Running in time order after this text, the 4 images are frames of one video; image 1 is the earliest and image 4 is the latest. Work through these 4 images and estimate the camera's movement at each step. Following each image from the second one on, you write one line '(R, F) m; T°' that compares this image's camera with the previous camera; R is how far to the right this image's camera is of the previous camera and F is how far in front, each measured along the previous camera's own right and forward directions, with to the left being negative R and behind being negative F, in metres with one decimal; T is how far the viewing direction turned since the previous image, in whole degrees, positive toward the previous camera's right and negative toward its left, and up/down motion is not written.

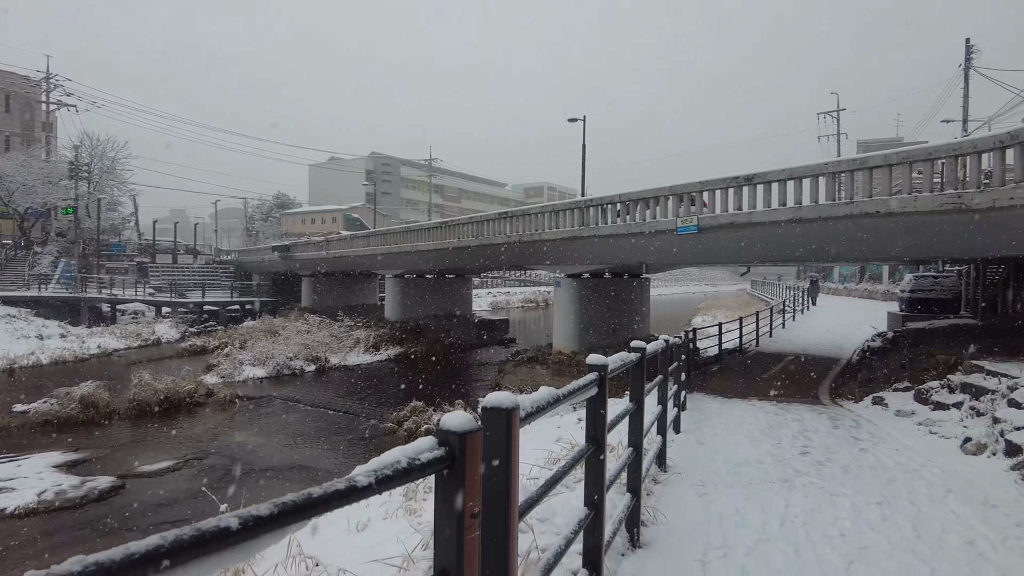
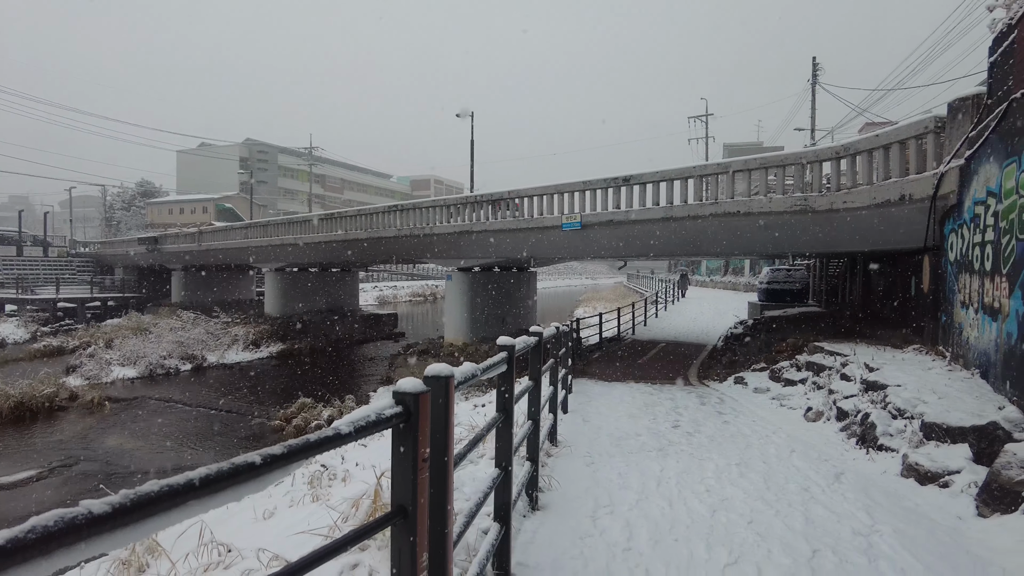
(-0.2, -0.3) m; +10°
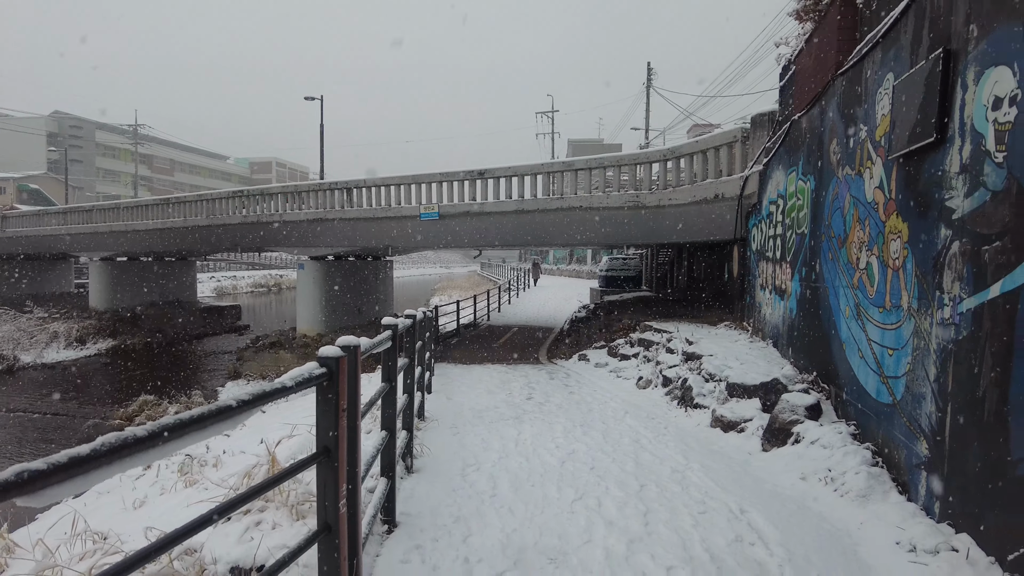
(-0.2, -0.5) m; +13°
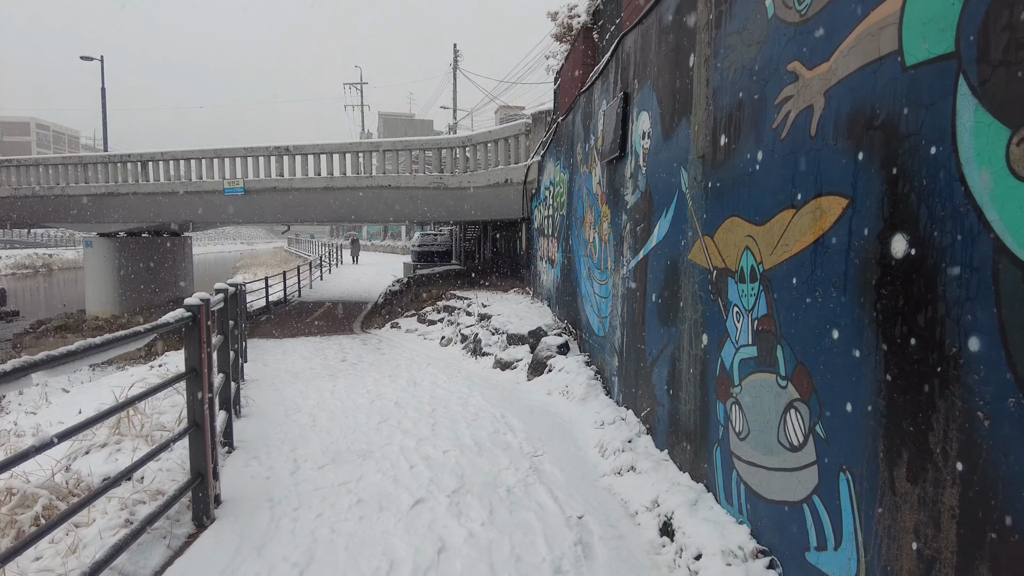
(0.0, -1.2) m; +16°
